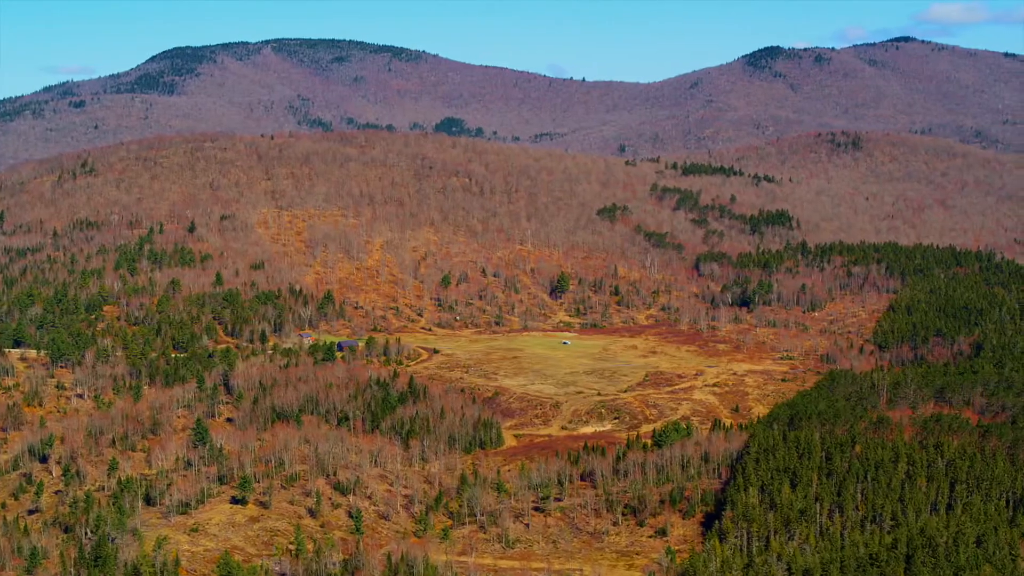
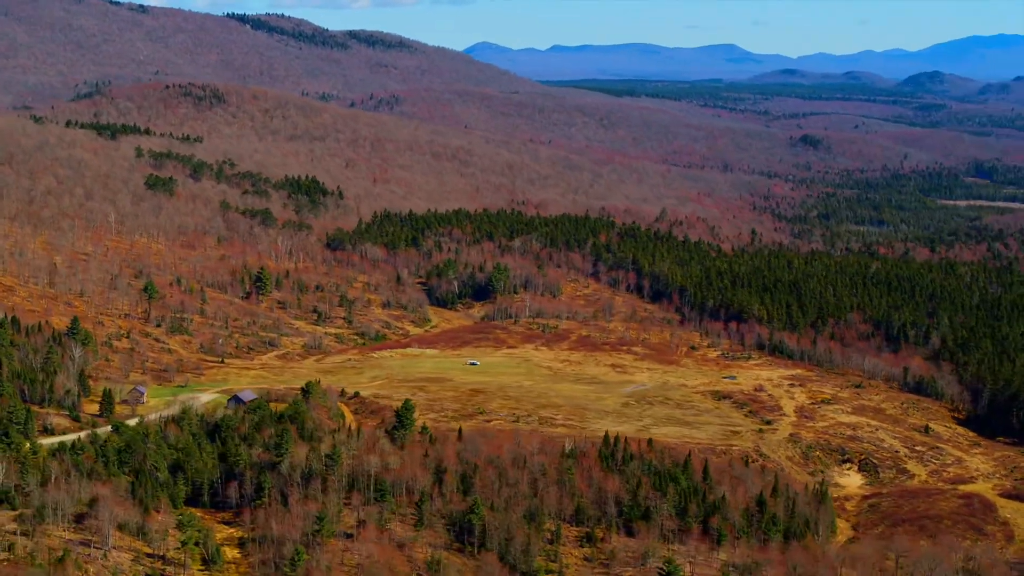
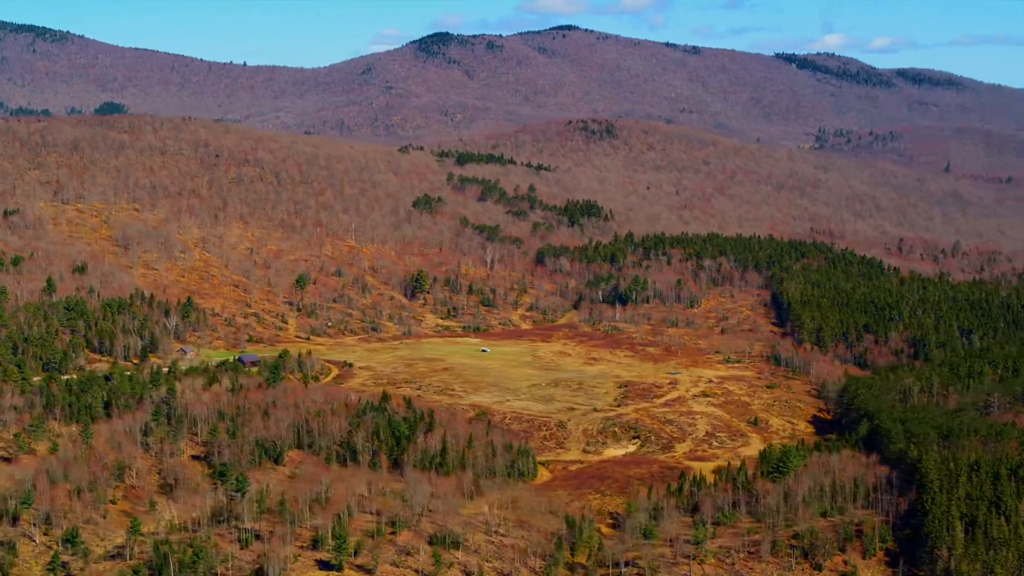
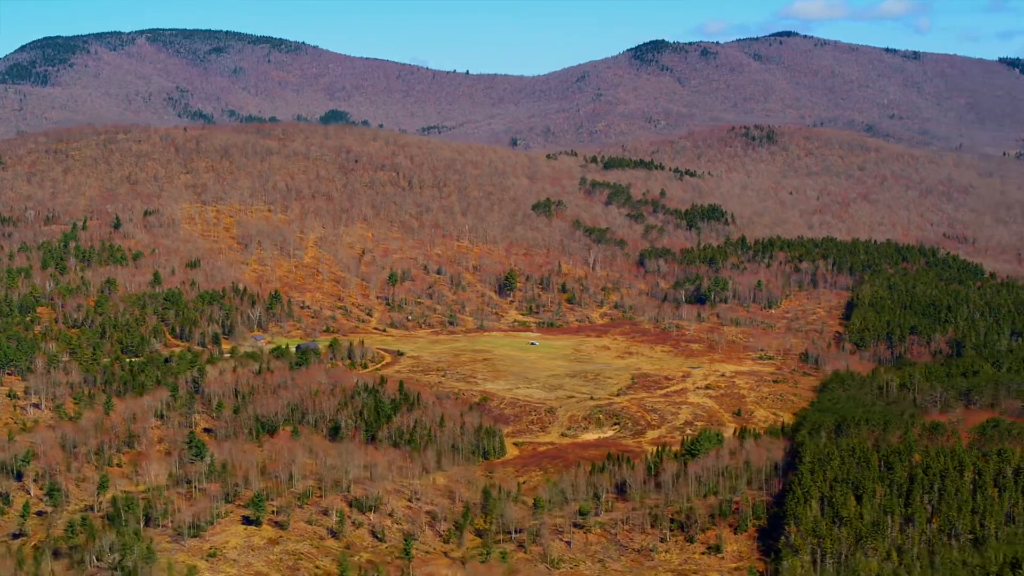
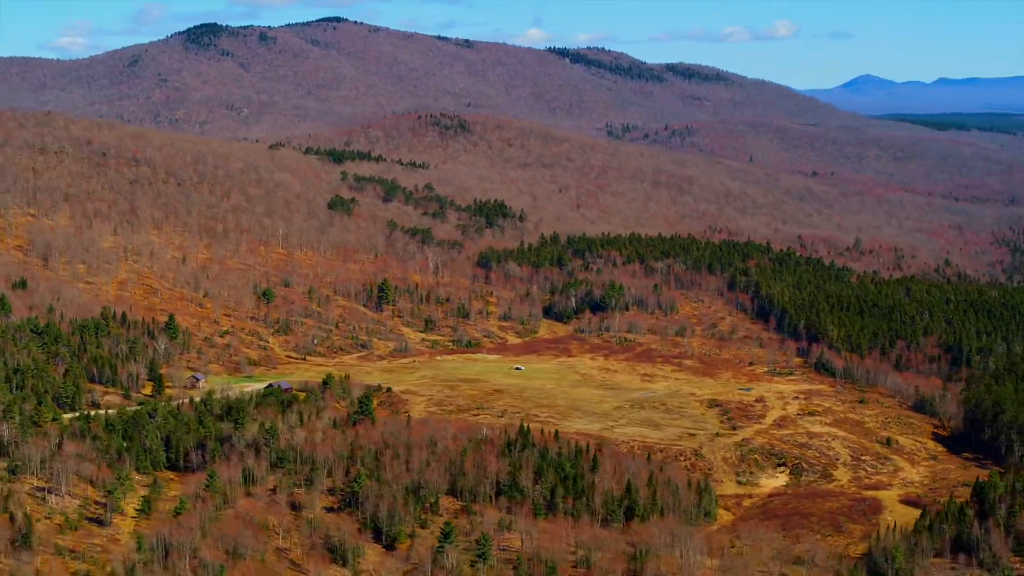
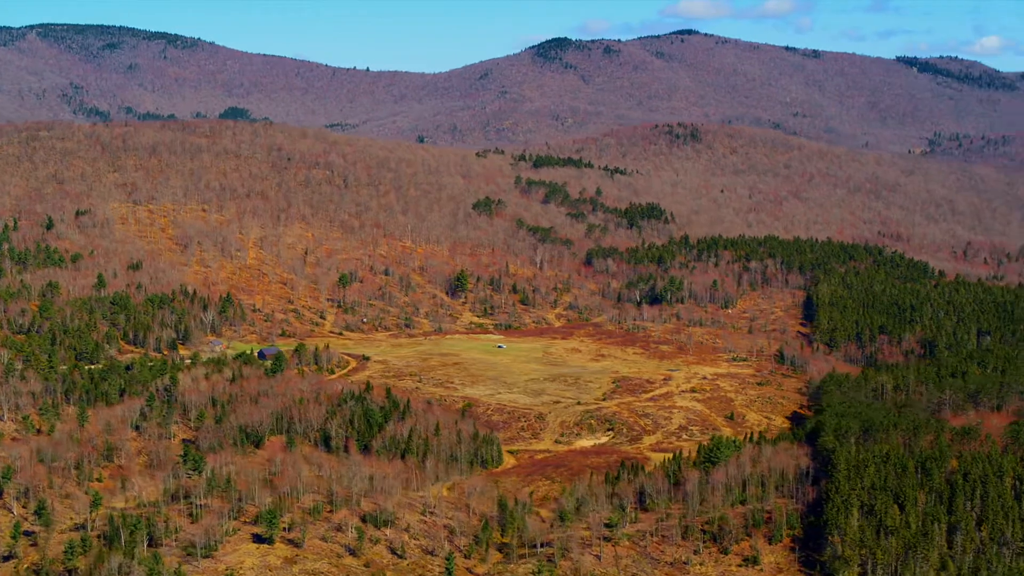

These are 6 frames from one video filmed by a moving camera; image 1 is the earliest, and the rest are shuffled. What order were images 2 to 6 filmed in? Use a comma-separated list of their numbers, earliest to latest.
4, 6, 3, 5, 2
